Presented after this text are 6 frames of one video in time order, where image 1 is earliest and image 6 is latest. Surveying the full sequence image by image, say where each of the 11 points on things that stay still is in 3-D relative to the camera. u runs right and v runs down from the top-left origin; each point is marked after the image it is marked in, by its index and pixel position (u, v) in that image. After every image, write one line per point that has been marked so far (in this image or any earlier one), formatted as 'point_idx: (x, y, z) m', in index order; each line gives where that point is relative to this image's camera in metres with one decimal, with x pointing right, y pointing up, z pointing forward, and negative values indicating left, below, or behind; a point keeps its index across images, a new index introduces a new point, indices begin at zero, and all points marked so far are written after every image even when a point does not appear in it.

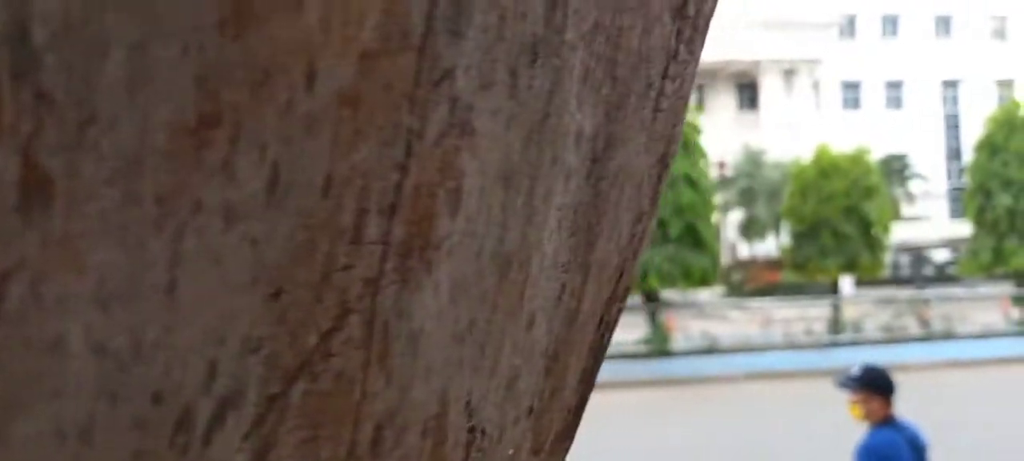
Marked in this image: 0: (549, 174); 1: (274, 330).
0: (+0.1, +0.1, +1.4) m
1: (-0.4, -0.2, +1.1) m
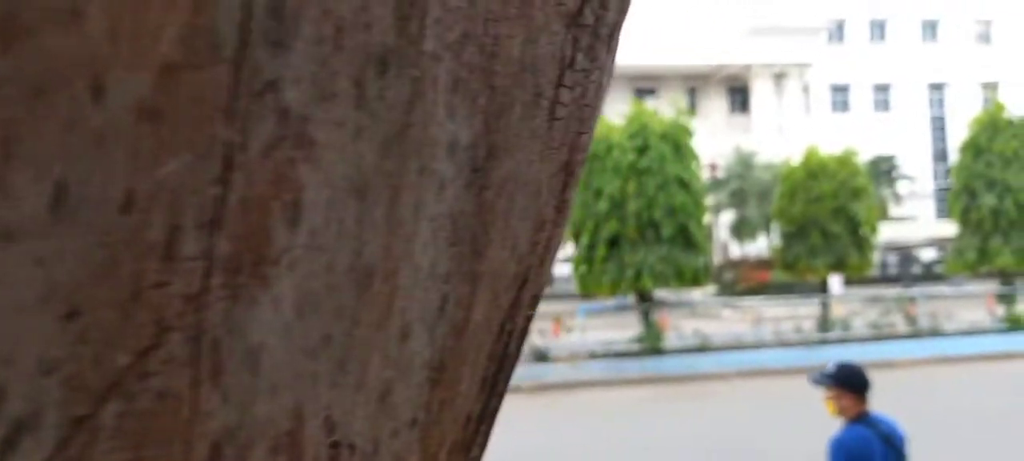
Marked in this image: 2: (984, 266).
0: (-0.2, +0.1, +1.4) m
1: (-0.8, -0.2, +1.0) m
2: (+14.8, -1.0, +18.6) m
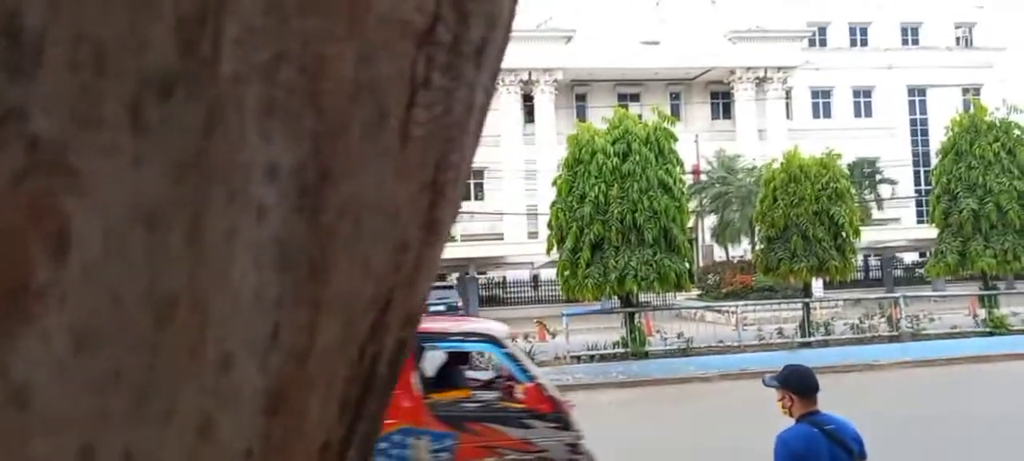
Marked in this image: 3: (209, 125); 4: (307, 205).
0: (-0.7, 0.0, +1.4) m
1: (-1.2, -0.3, +1.0) m
2: (+14.5, -1.3, +18.3) m
3: (-0.7, +0.2, +1.3) m
4: (-0.5, +0.1, +1.5) m
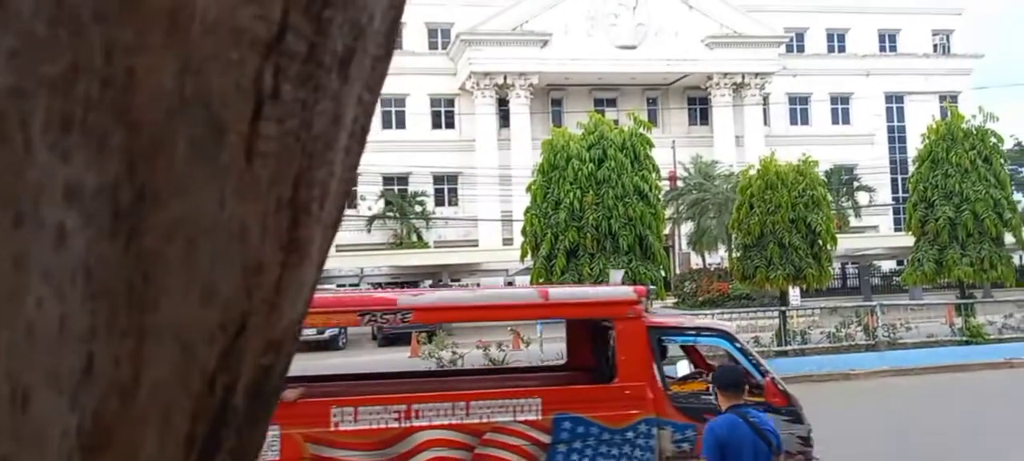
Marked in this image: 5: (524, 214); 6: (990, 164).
0: (-1.1, 0.0, +1.2) m
1: (-1.6, -0.3, +0.9) m
2: (+13.9, -1.5, +18.4) m
3: (-1.1, +0.2, +1.2) m
4: (-1.0, 0.0, +1.4) m
5: (+0.3, +0.5, +17.8) m
6: (+15.3, +2.1, +18.2) m
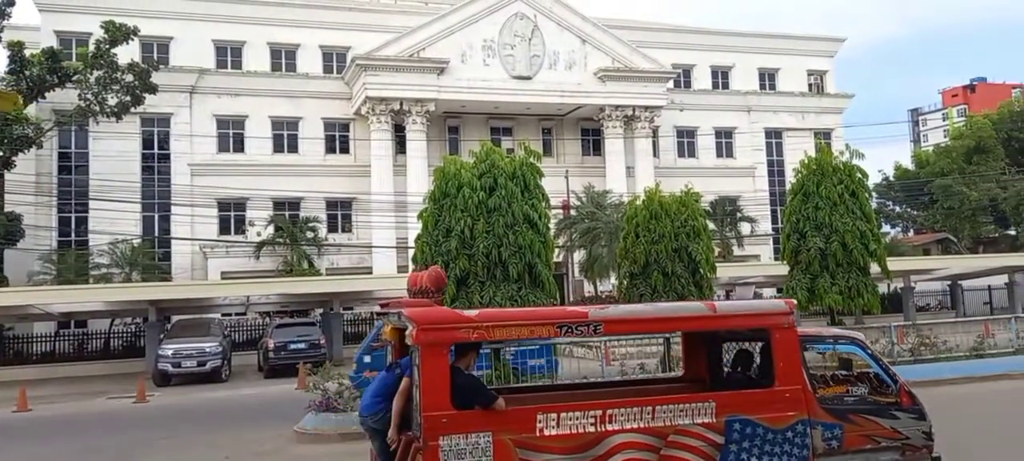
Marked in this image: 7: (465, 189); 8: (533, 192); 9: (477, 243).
0: (-2.9, -0.2, +1.0) m
1: (-3.4, -0.5, +0.6) m
2: (+10.7, -2.5, +19.2) m
3: (-2.9, 0.0, +1.0) m
4: (-2.7, -0.2, +1.1) m
5: (-2.8, -0.3, +17.7) m
6: (+12.1, +1.2, +19.3) m
7: (-1.2, +1.3, +17.3) m
8: (+0.9, +1.2, +17.6) m
9: (-0.8, -0.4, +17.0) m
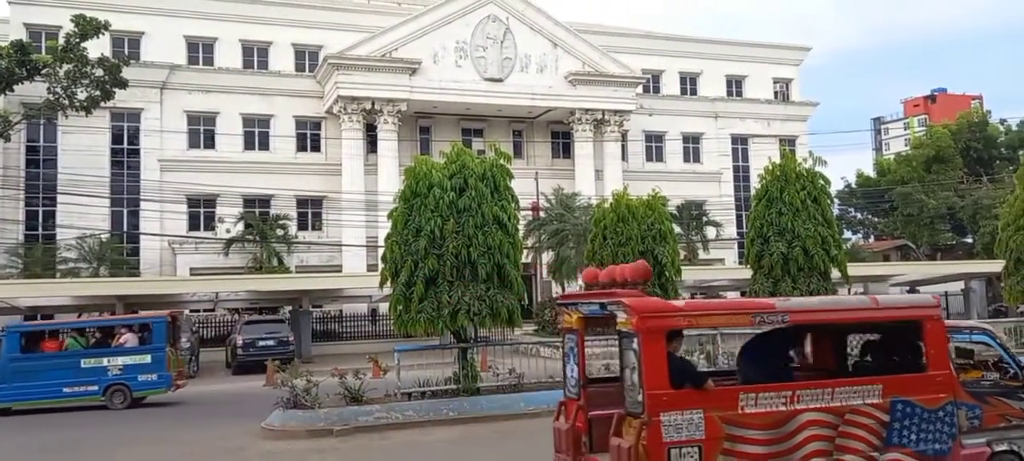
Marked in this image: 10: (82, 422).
0: (-3.5, -0.3, +1.1) m
1: (-3.9, -0.6, +0.7) m
2: (+9.8, -2.7, +19.6) m
3: (-3.4, -0.1, +1.1) m
4: (-3.3, -0.2, +1.3) m
5: (-3.7, -0.3, +17.8) m
6: (+11.2, +1.0, +19.7) m
7: (-2.1, +1.3, +17.4) m
8: (0.0, +1.2, +17.8) m
9: (-1.7, -0.4, +17.2) m
10: (-12.1, -5.4, +15.9) m
